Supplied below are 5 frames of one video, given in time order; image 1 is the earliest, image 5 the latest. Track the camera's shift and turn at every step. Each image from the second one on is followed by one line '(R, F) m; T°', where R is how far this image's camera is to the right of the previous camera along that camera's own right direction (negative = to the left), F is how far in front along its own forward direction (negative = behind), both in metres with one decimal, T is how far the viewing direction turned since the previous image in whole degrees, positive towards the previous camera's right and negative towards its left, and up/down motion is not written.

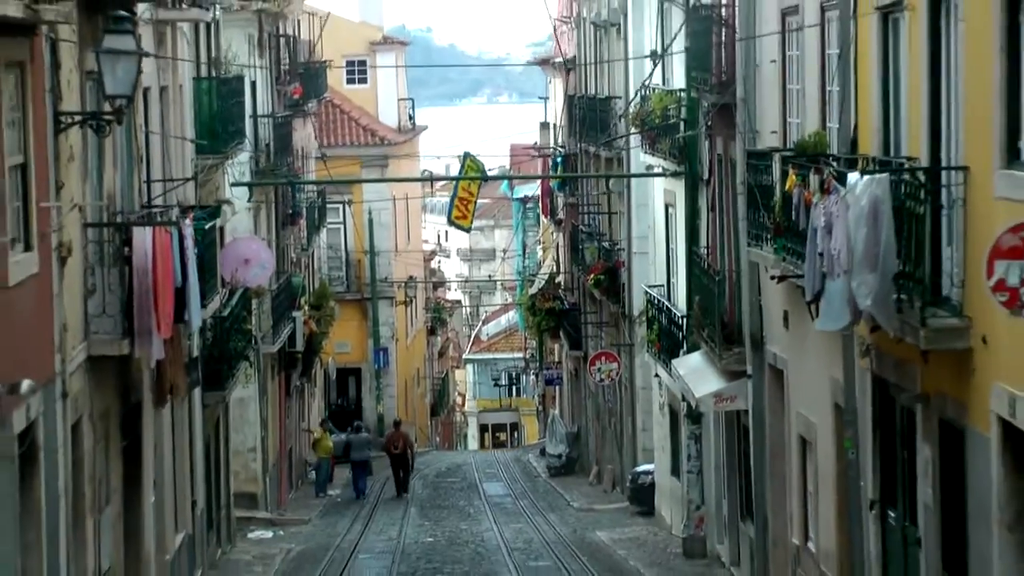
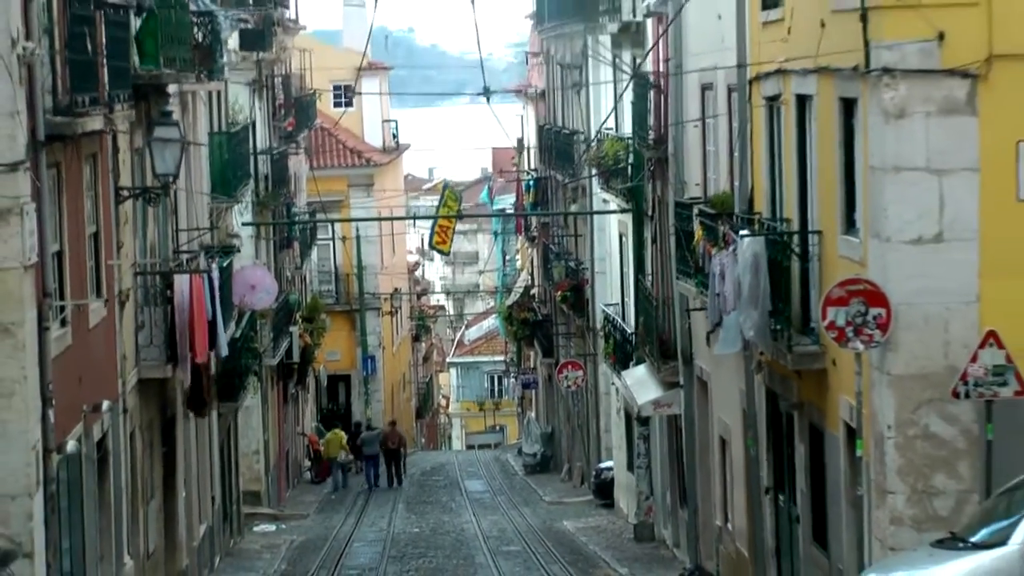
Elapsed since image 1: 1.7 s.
(+0.1, -4.0) m; 0°
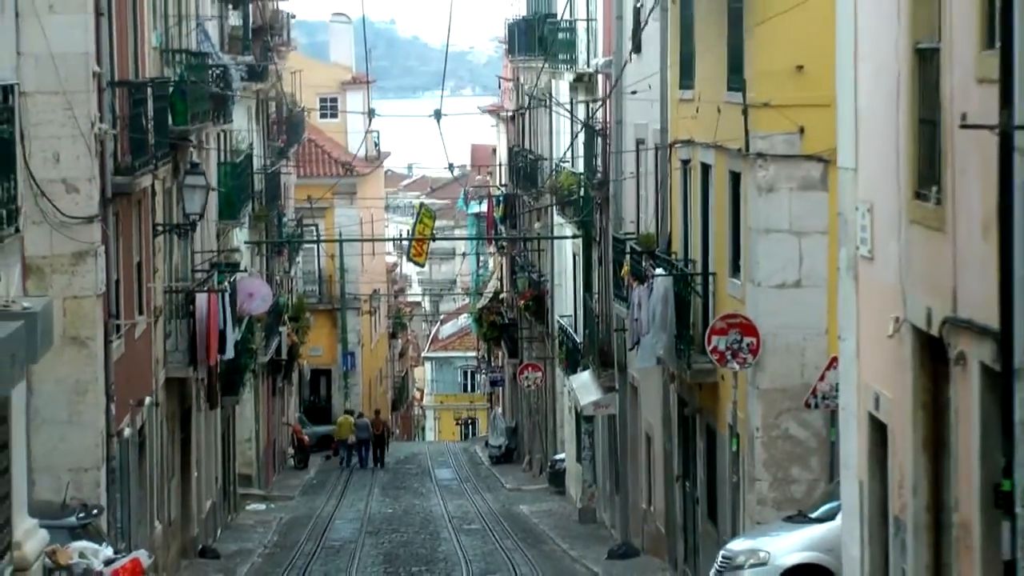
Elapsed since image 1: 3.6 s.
(+0.1, -4.5) m; 0°
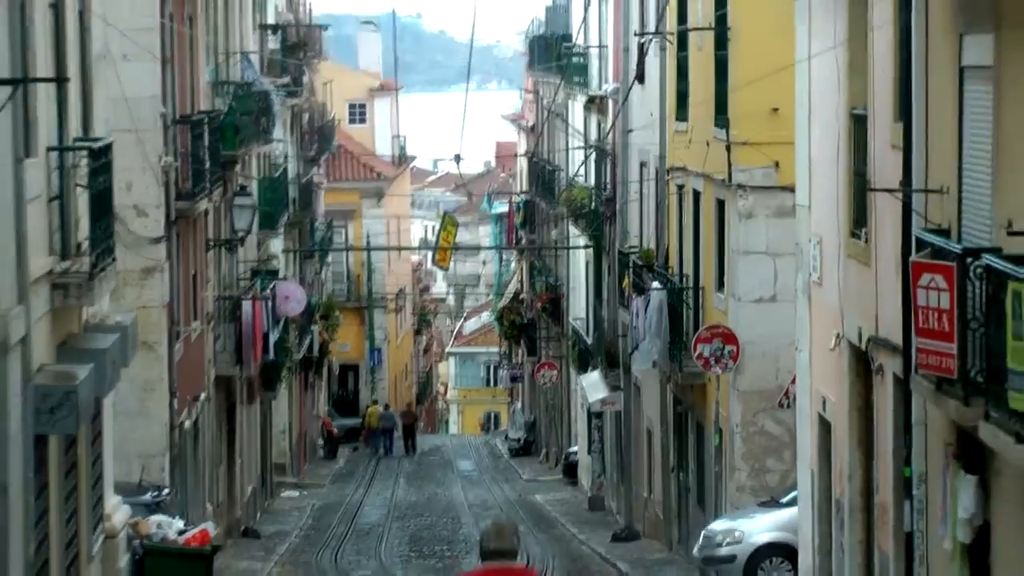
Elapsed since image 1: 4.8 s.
(+0.1, -2.8) m; -1°
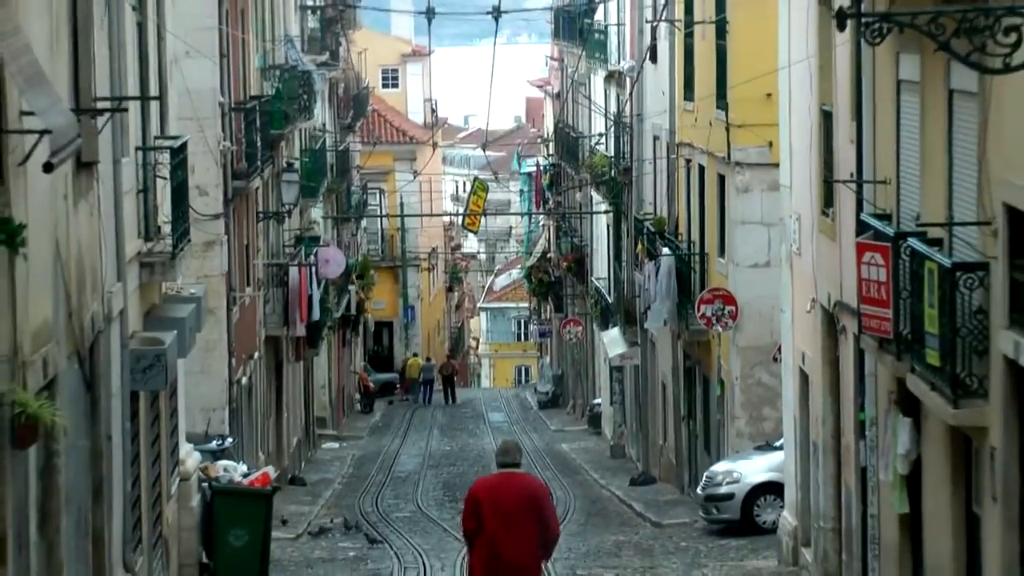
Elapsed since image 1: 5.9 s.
(+0.1, -2.6) m; -1°
